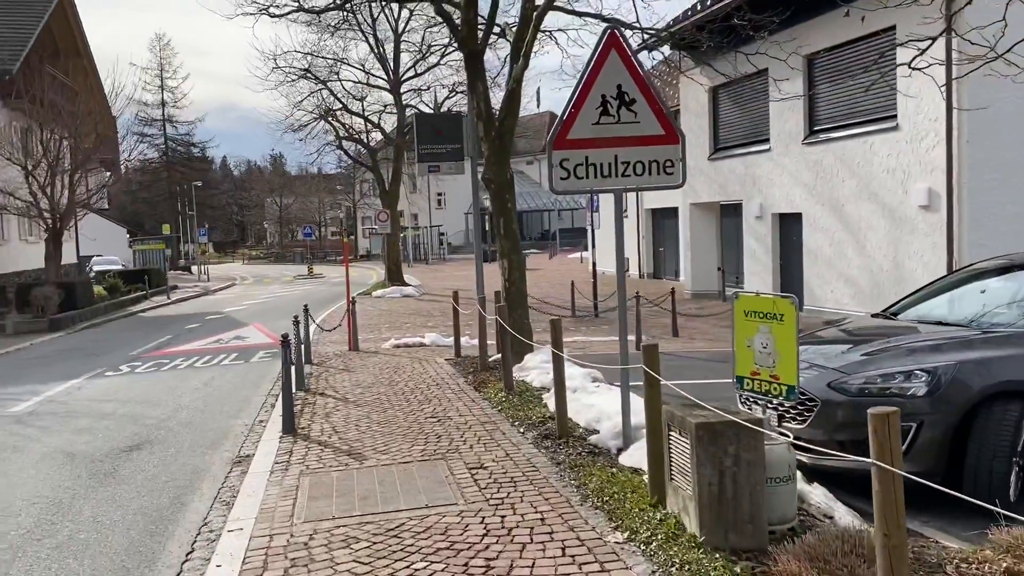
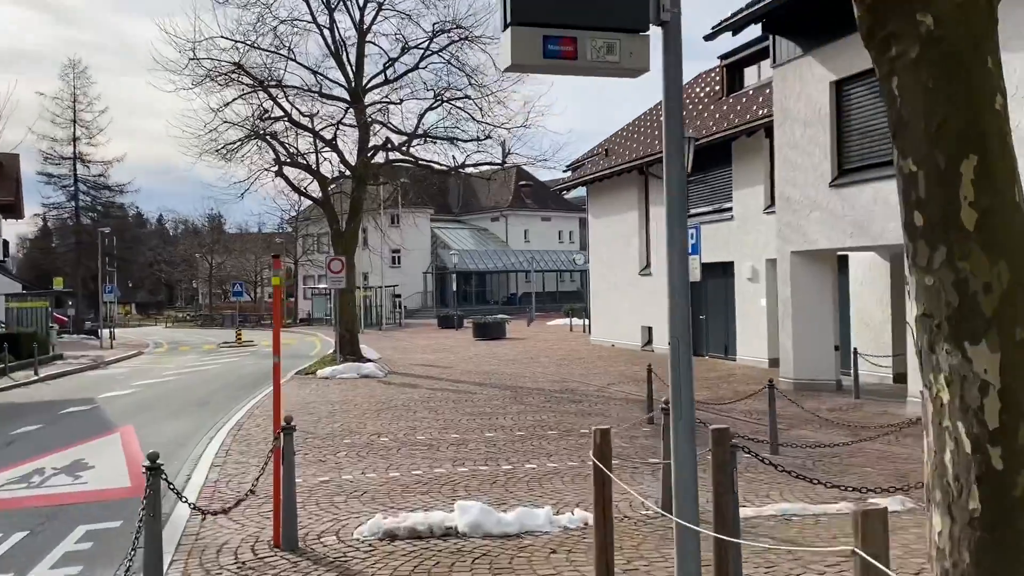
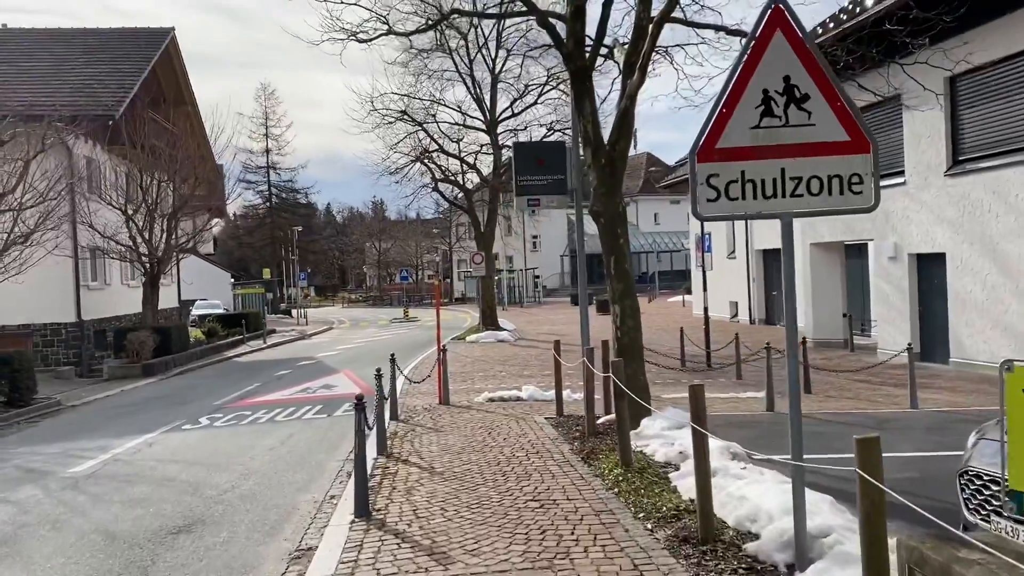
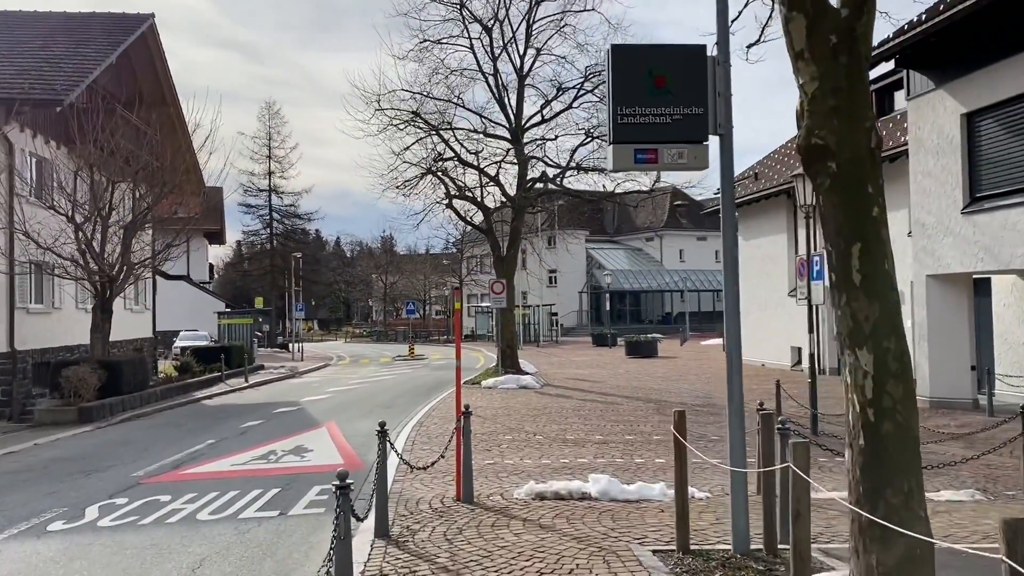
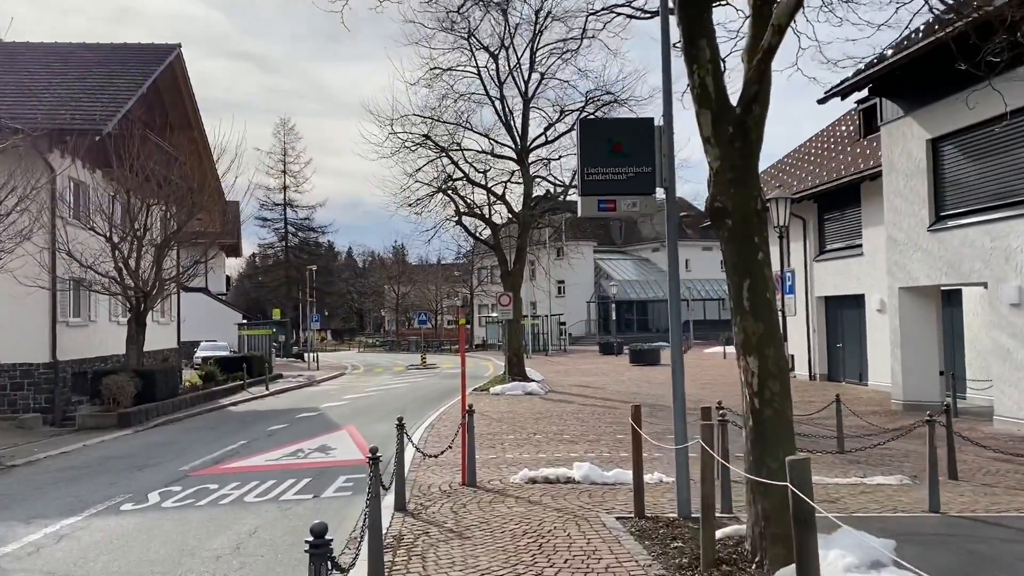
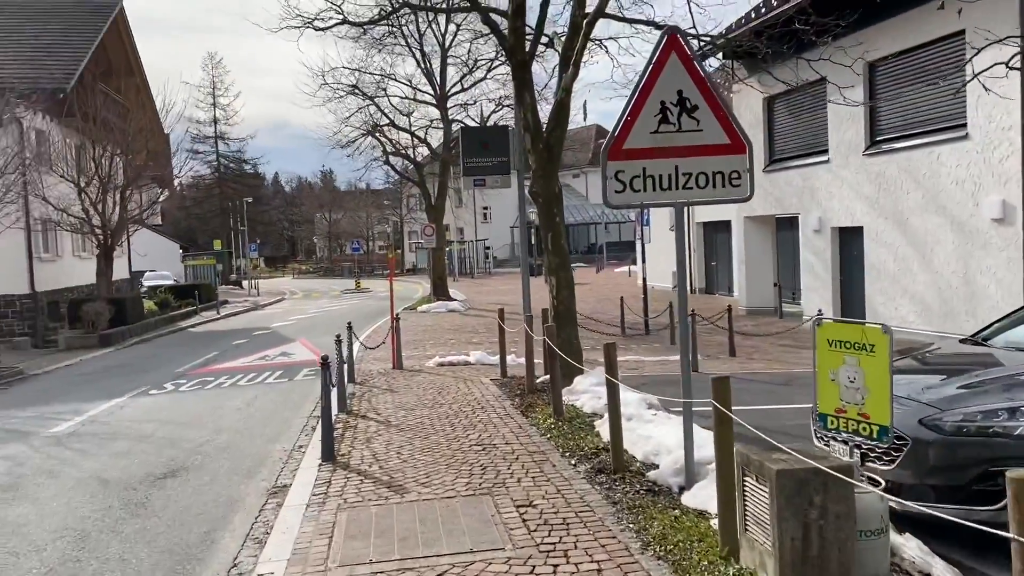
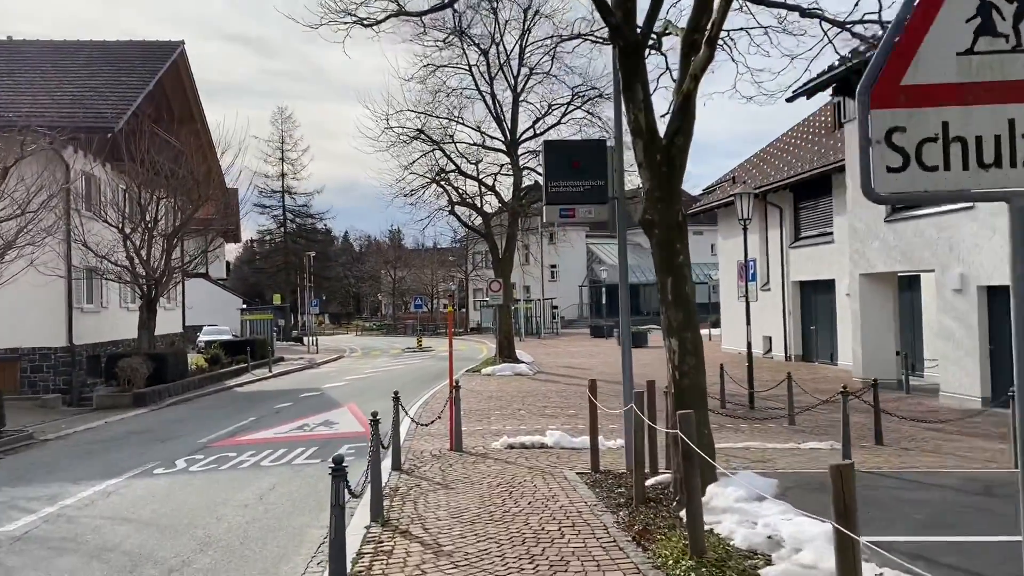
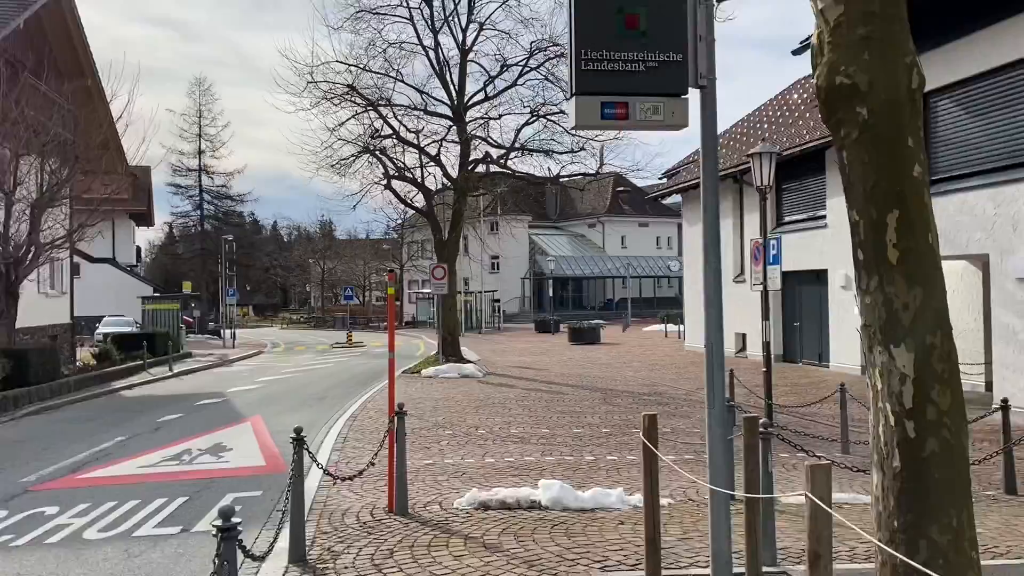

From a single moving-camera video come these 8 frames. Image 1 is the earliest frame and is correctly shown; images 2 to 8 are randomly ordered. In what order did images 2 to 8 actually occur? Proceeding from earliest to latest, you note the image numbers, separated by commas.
6, 3, 7, 5, 4, 8, 2
